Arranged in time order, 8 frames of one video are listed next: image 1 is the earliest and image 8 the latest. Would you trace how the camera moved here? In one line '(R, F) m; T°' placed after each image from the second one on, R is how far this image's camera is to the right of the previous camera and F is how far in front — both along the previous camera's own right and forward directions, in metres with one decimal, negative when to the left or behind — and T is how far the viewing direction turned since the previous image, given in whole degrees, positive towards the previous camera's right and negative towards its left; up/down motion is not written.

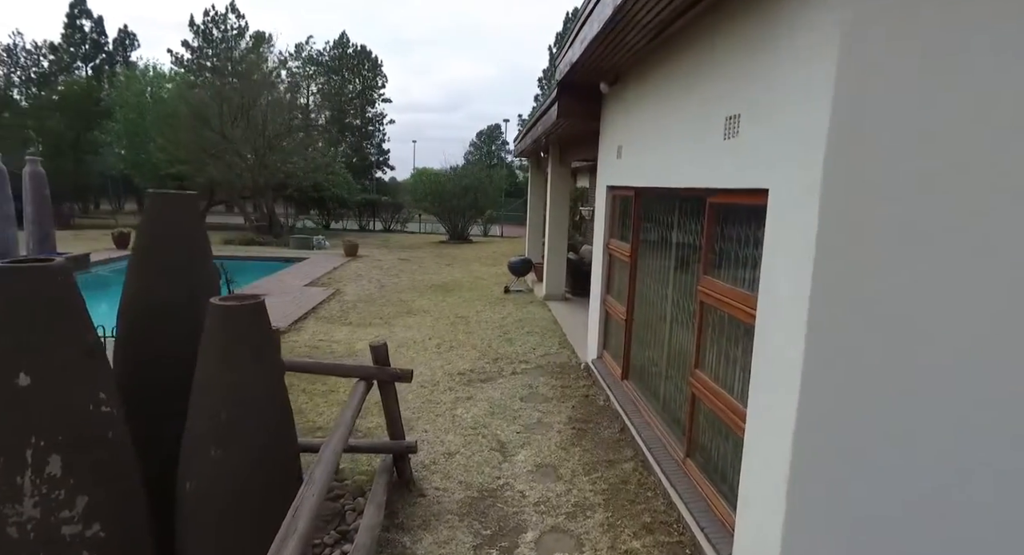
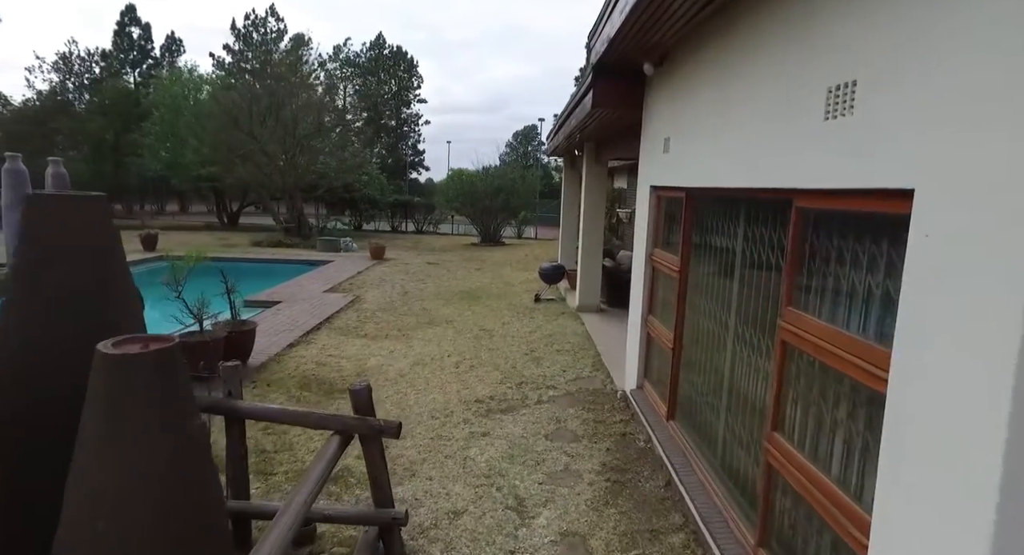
(+0.1, +0.7) m; -3°
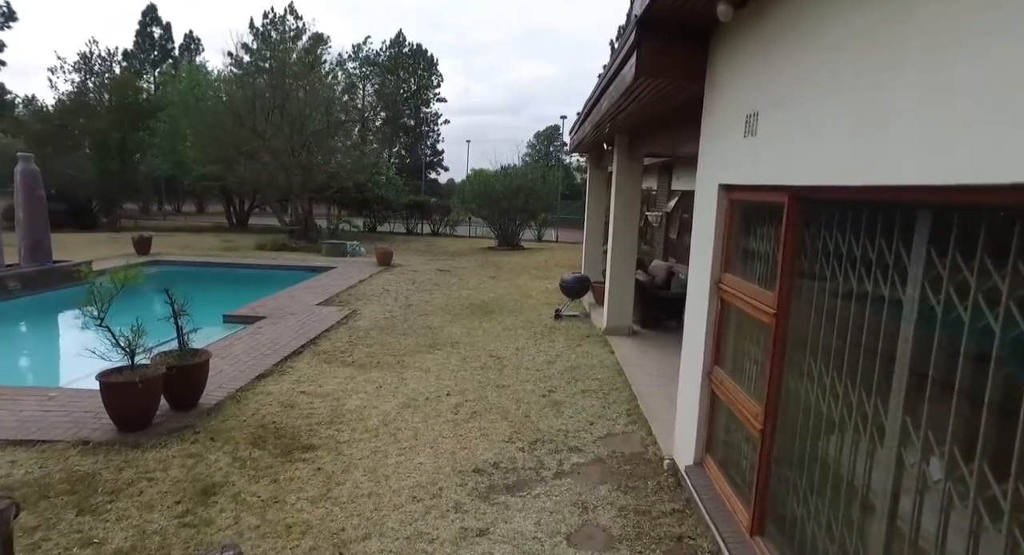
(+0.1, +1.2) m; -2°
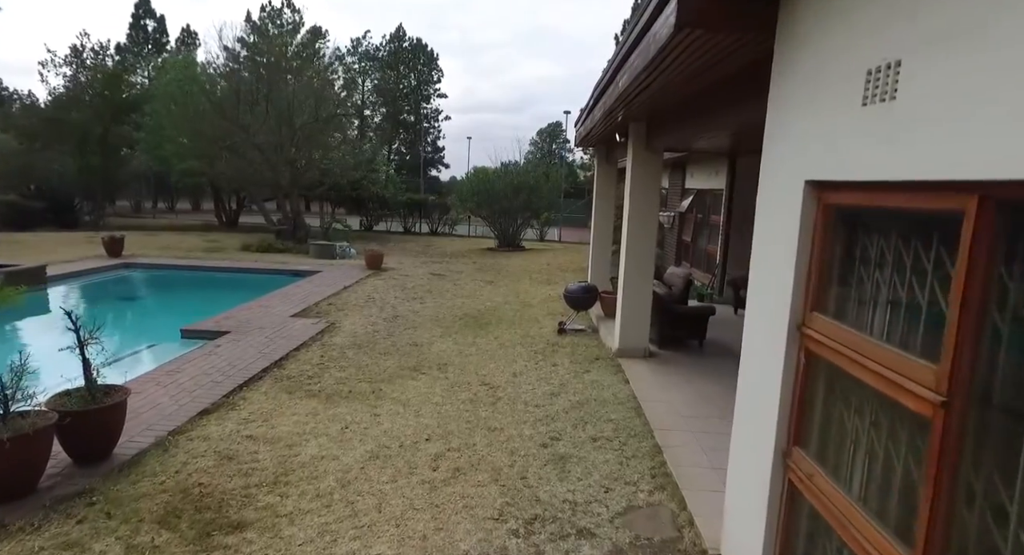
(+0.1, +1.0) m; 0°
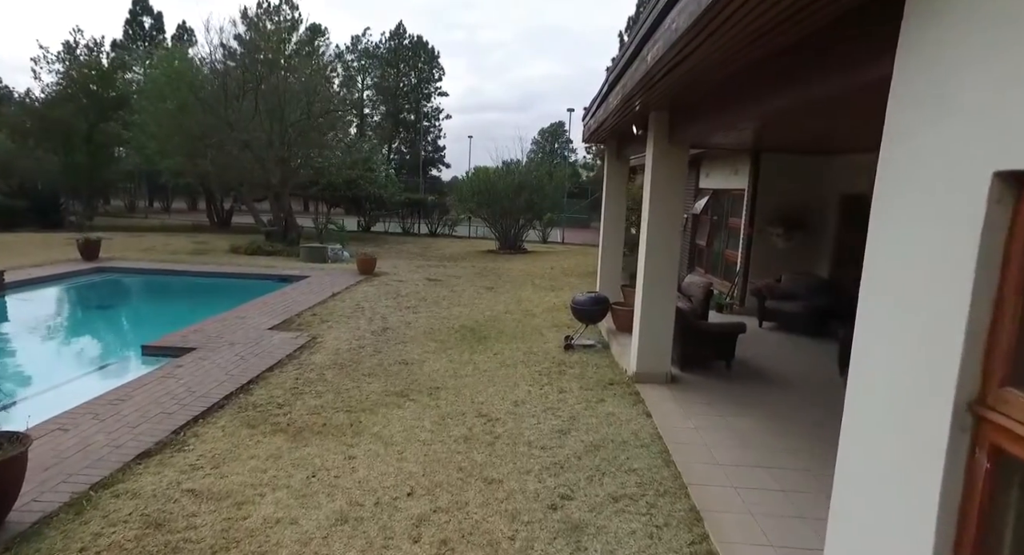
(0.0, +0.8) m; 0°
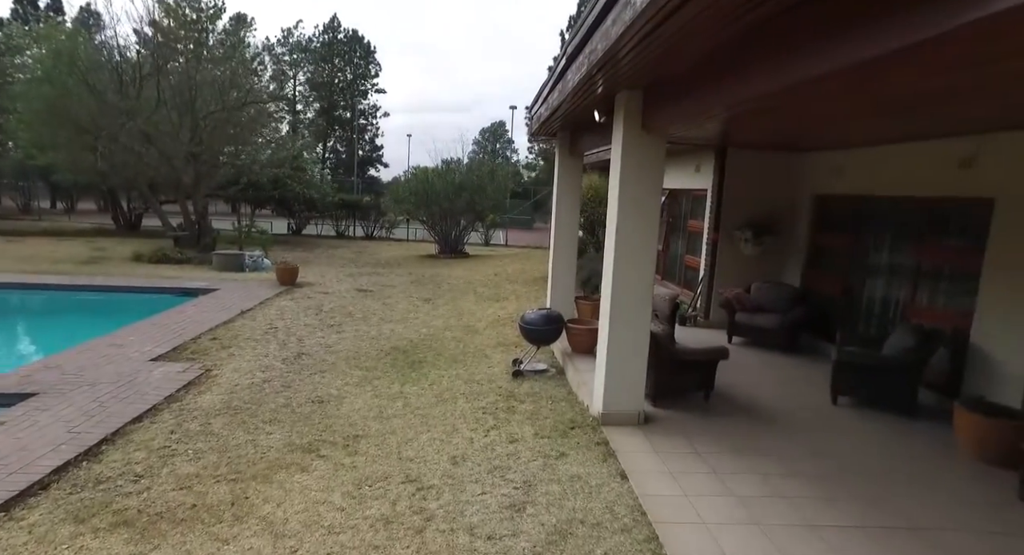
(+0.1, +1.0) m; +6°
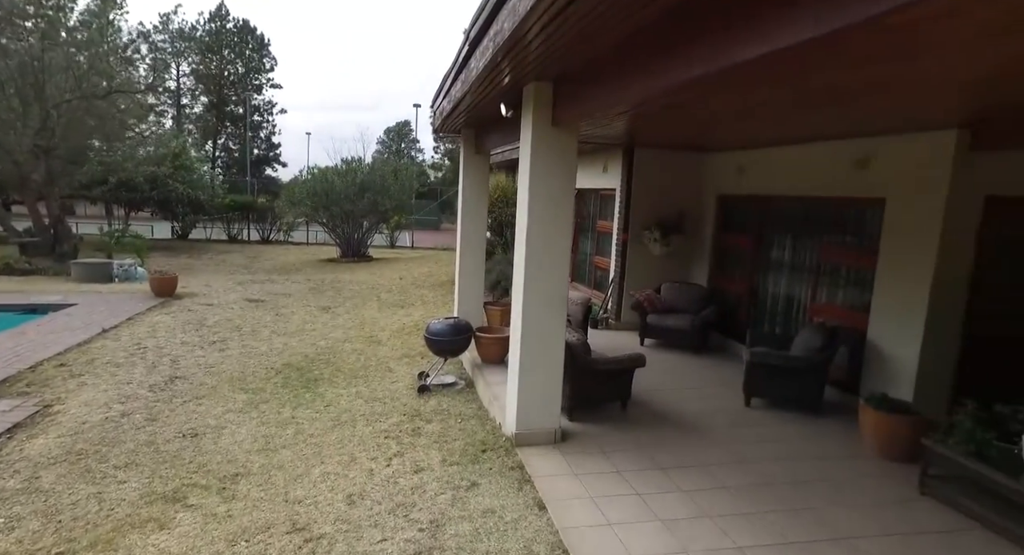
(+0.1, +0.4) m; +9°
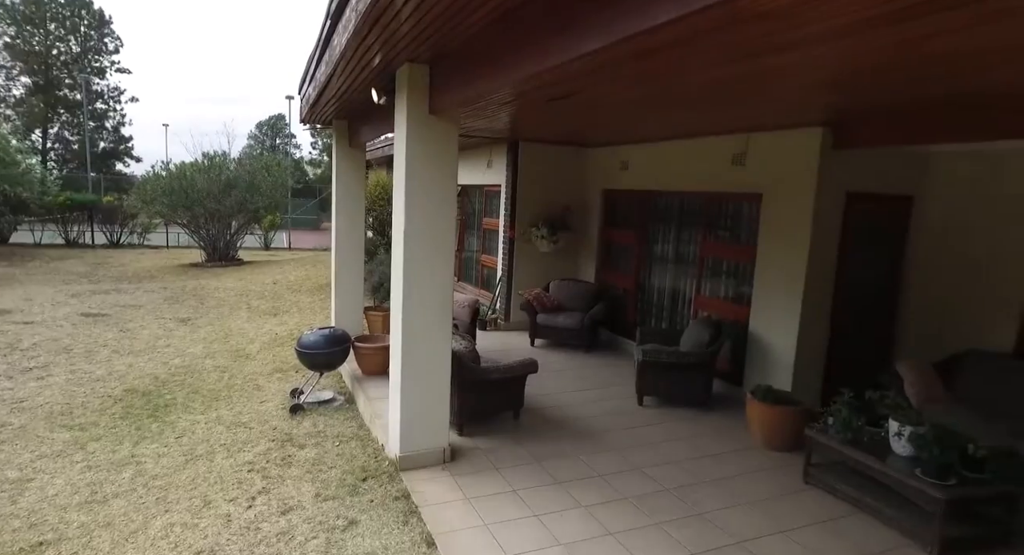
(+0.1, +0.3) m; +11°
